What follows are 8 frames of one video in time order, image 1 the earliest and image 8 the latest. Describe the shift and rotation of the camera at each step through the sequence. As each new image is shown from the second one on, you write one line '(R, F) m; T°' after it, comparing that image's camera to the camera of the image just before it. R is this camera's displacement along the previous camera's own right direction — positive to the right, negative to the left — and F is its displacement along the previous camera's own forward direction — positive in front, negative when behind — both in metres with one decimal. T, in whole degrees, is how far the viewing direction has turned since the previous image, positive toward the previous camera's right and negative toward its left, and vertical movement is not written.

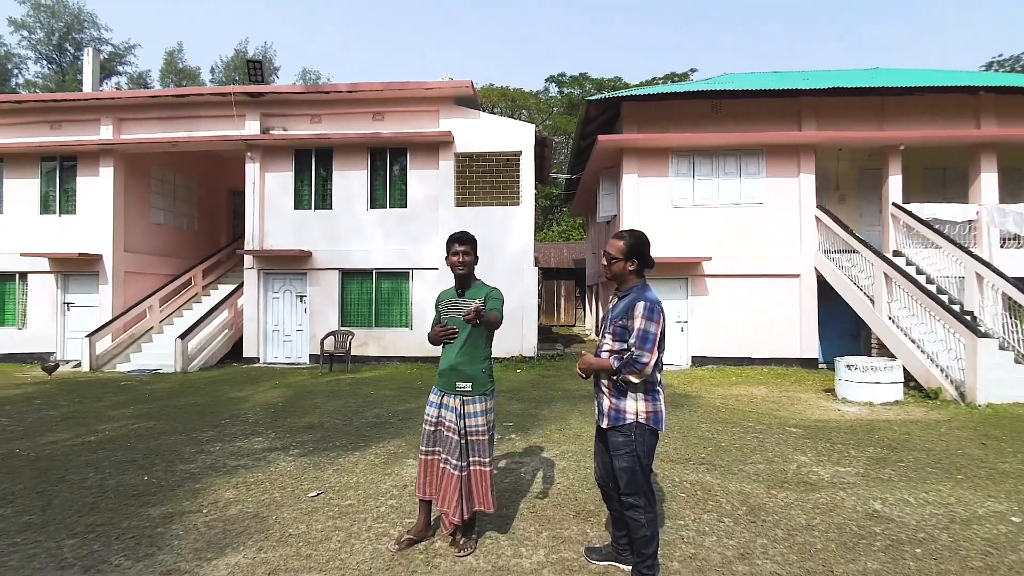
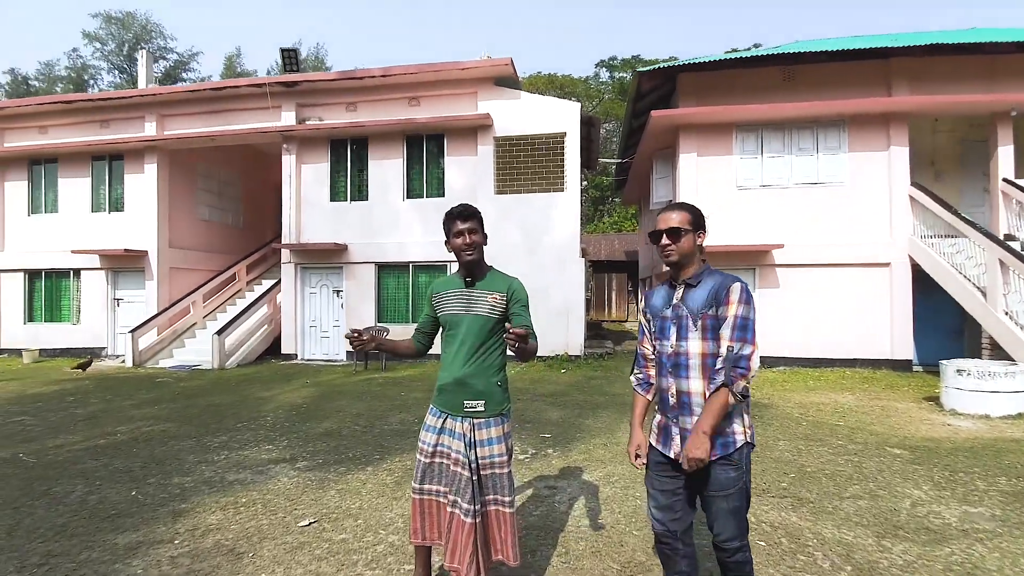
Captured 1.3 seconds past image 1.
(+0.2, +0.8) m; -6°
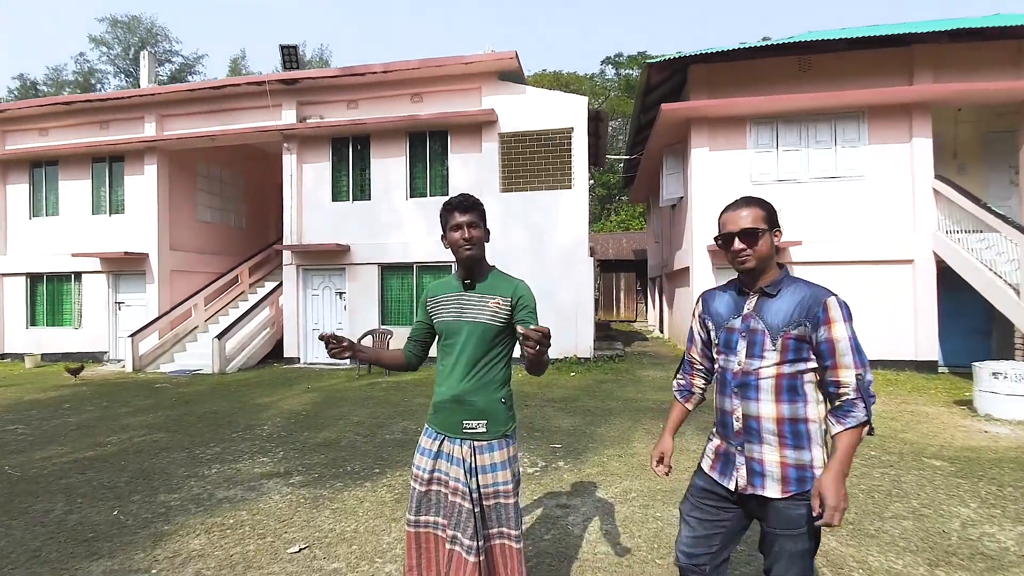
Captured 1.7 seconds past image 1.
(0.0, +0.3) m; -1°
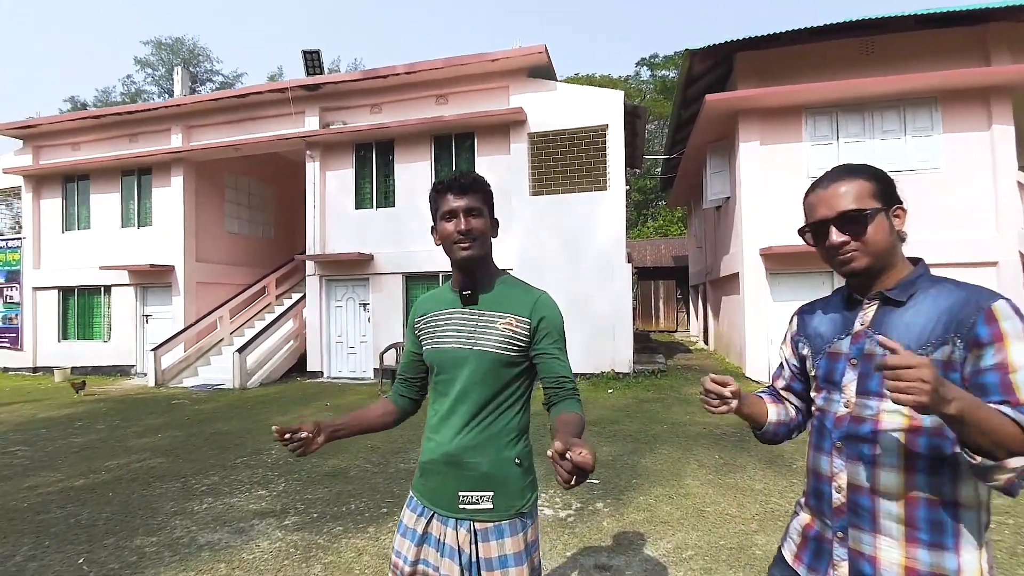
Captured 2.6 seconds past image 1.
(0.0, +0.7) m; -4°
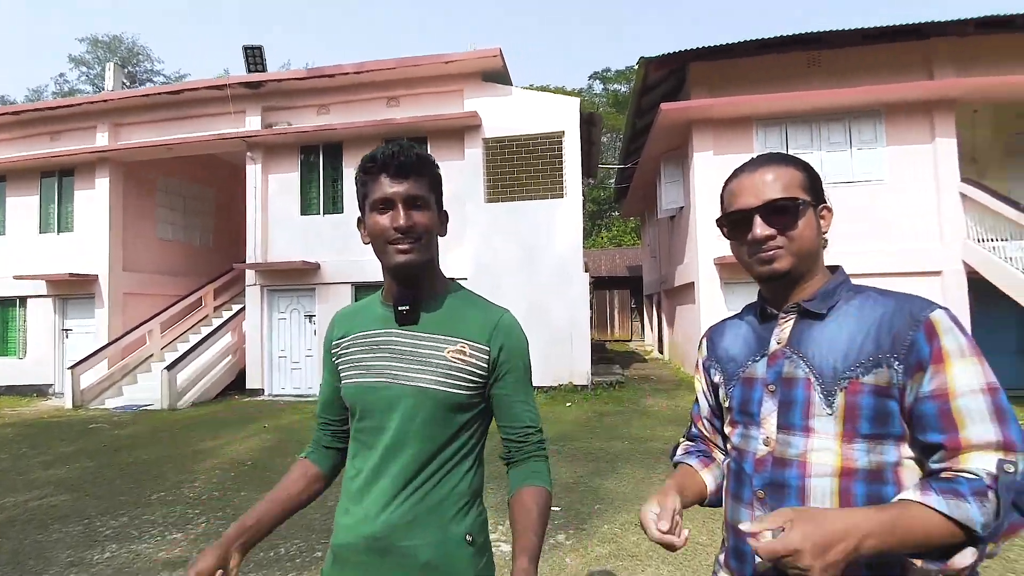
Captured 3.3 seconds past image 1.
(0.0, +0.3) m; +5°
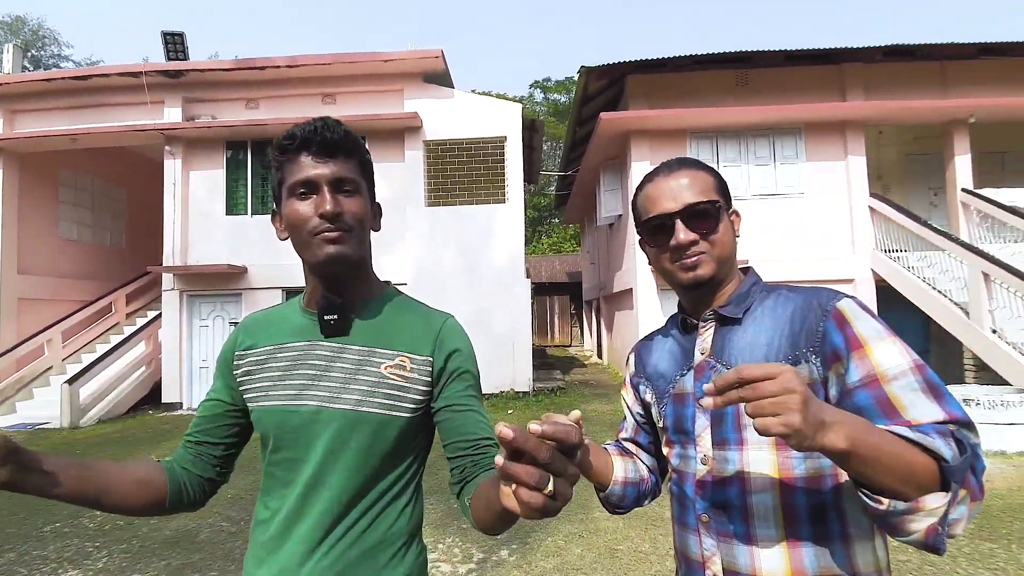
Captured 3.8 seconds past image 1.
(0.0, +0.1) m; +7°
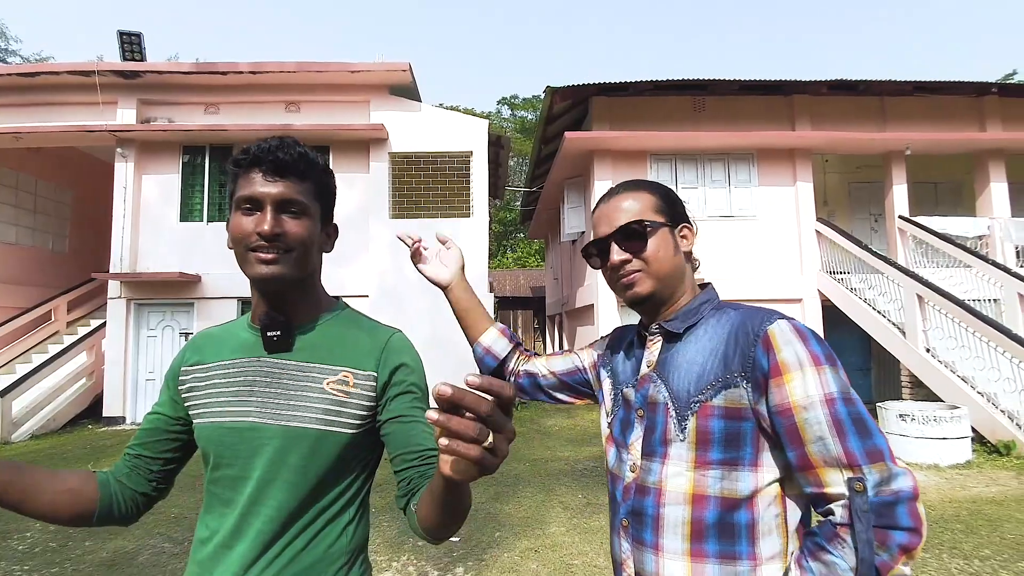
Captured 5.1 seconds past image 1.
(0.0, 0.0) m; +4°
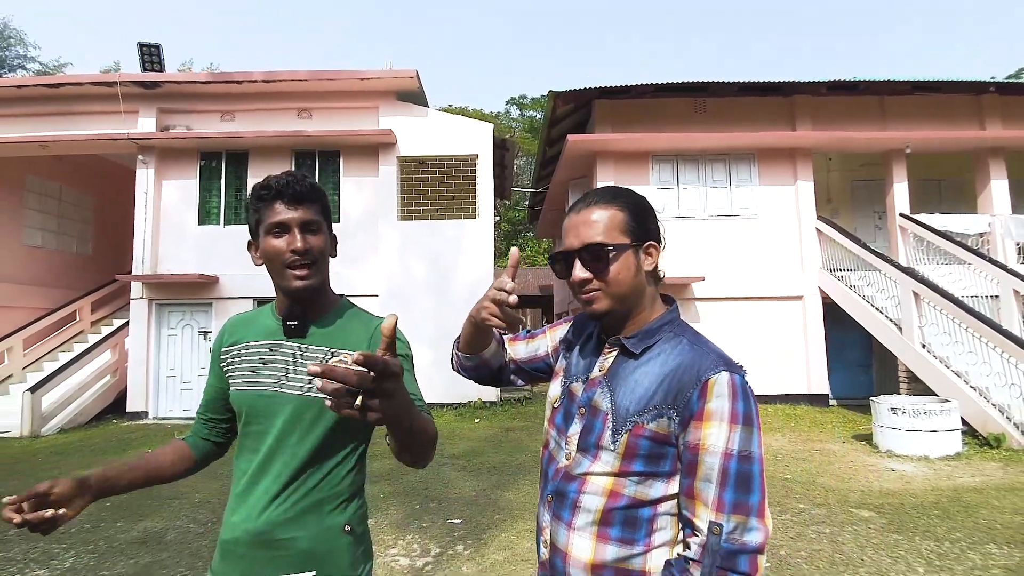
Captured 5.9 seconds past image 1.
(+0.1, -0.3) m; -1°
